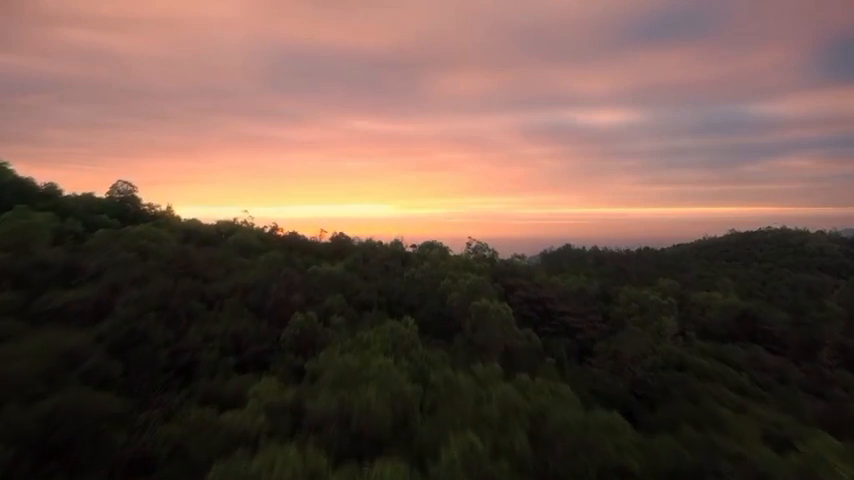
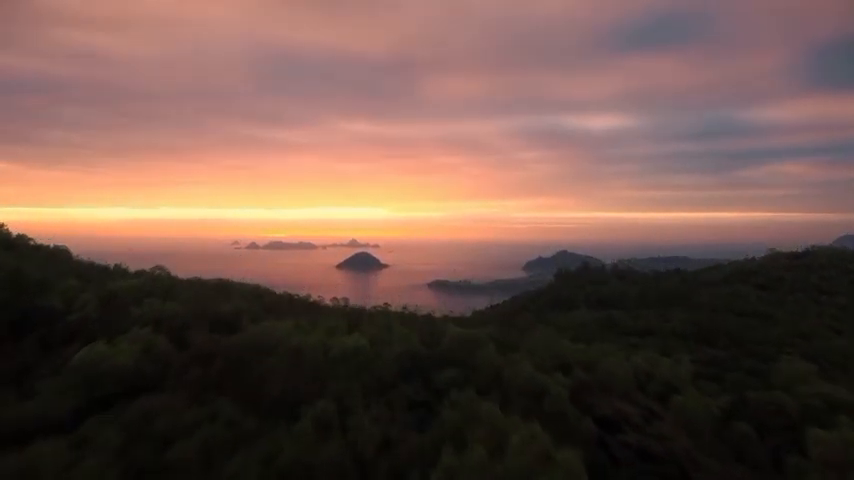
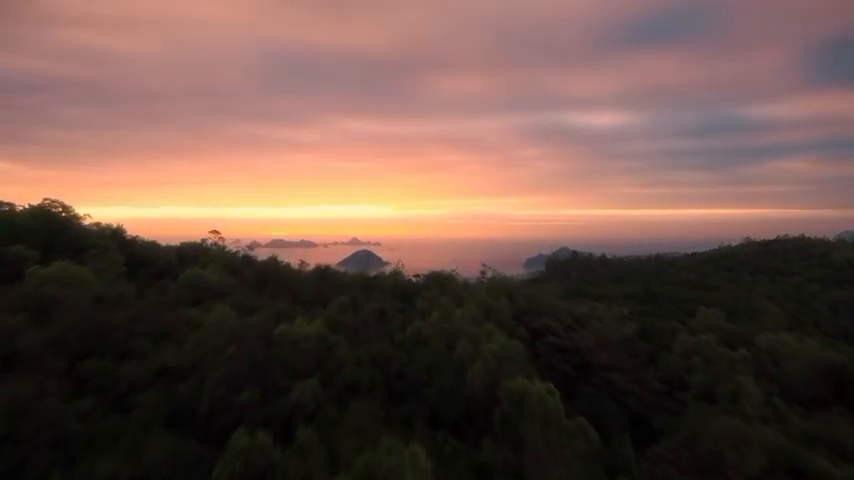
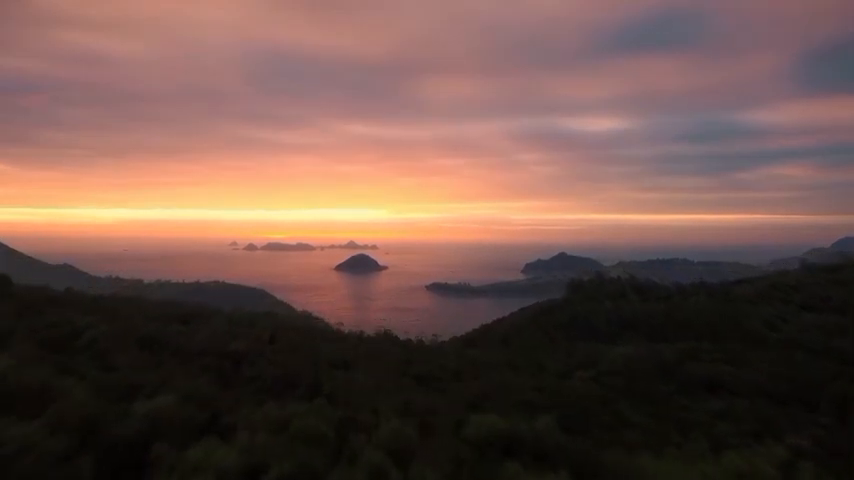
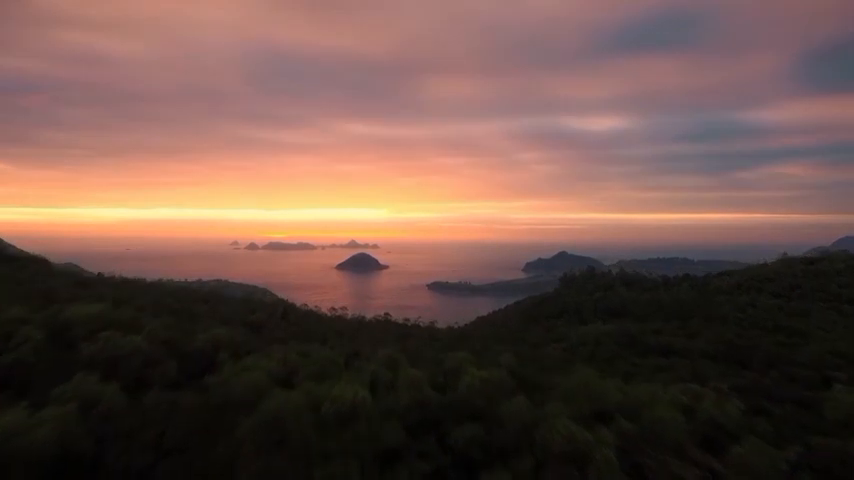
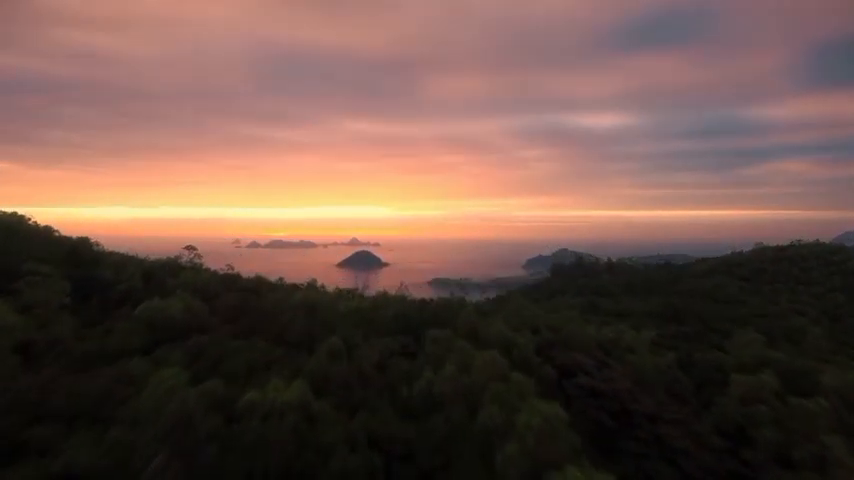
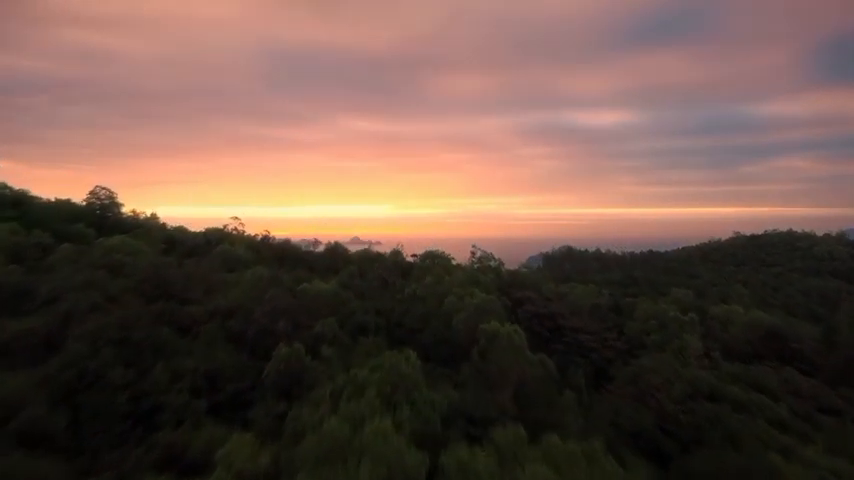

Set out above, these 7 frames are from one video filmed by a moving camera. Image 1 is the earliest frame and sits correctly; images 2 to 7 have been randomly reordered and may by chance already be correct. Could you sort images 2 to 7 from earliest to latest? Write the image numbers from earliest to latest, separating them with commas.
7, 3, 6, 2, 5, 4
